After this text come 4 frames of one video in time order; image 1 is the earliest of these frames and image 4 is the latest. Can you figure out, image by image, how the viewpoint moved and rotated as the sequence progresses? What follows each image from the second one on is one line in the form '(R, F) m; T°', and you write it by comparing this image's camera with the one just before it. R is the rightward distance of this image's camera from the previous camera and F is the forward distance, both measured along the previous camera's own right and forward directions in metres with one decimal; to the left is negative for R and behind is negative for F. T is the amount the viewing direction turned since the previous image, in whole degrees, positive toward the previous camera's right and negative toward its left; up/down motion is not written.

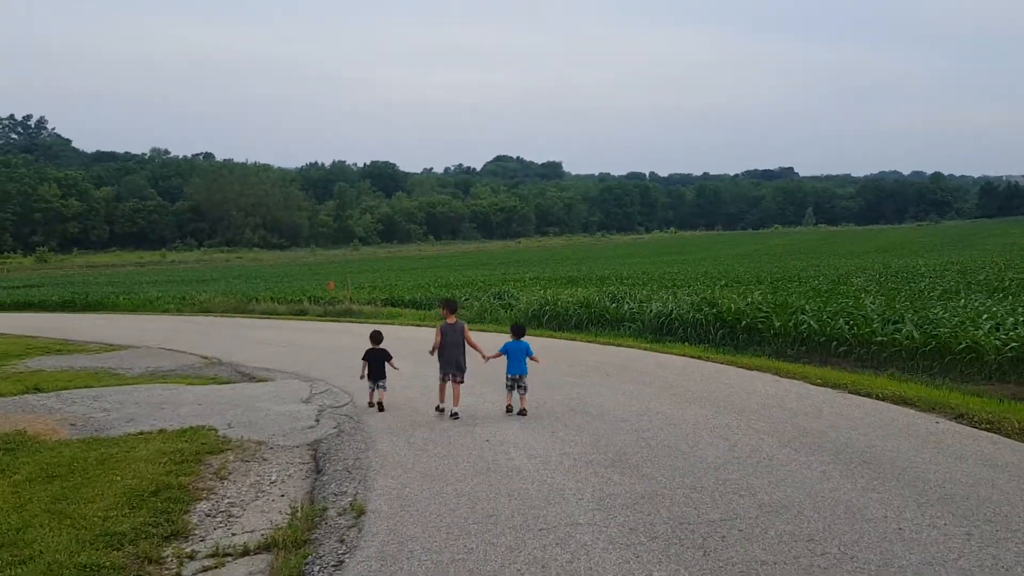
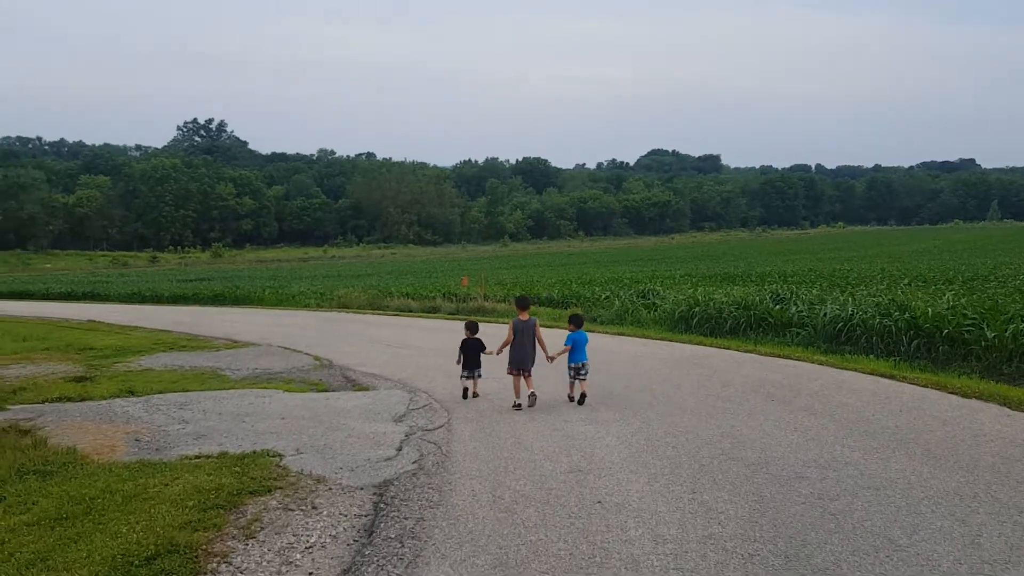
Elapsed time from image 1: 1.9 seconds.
(+0.2, +1.9) m; -10°
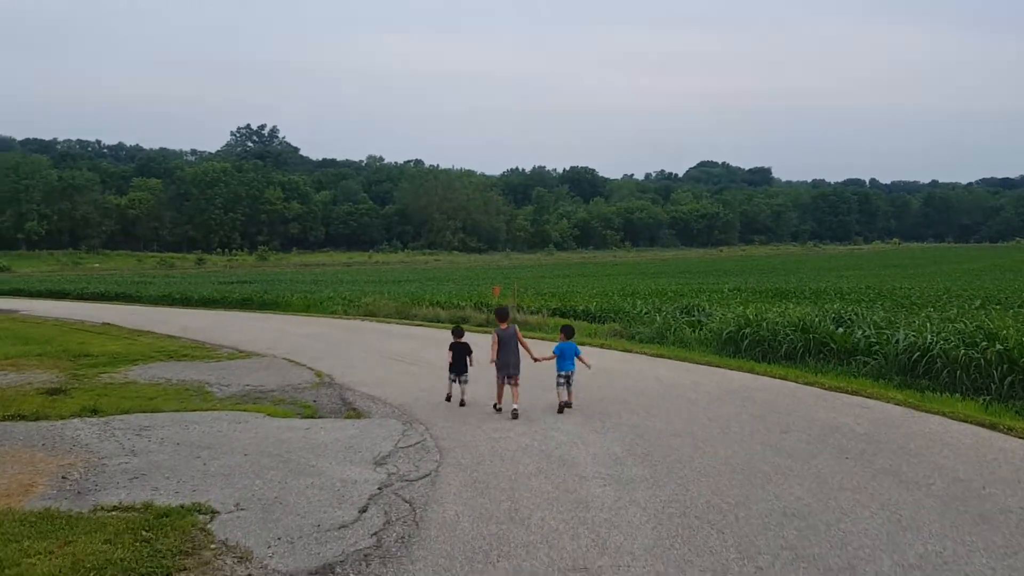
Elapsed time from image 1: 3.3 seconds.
(+0.3, +1.6) m; -3°
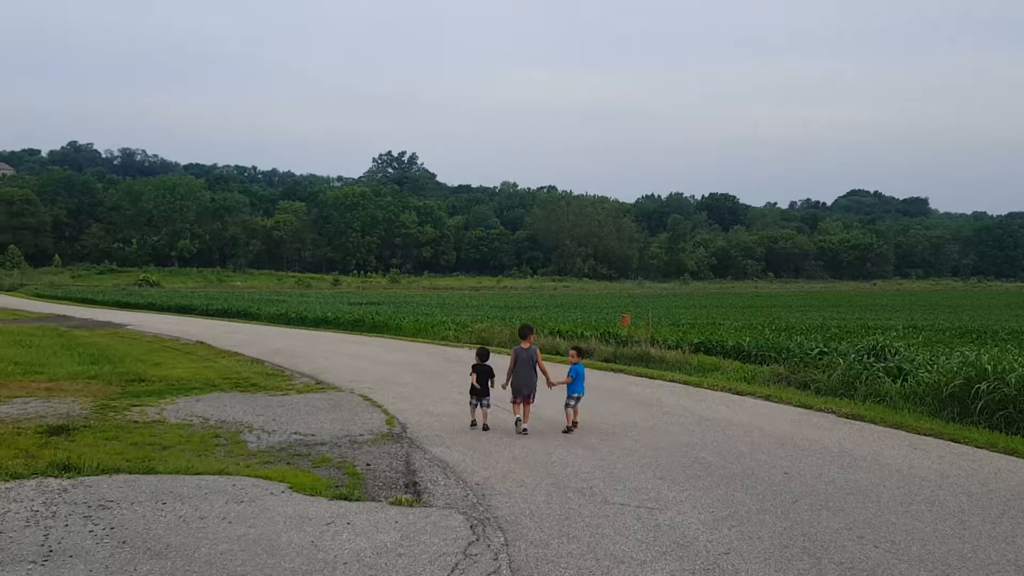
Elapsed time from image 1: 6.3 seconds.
(-0.1, +3.2) m; -9°
